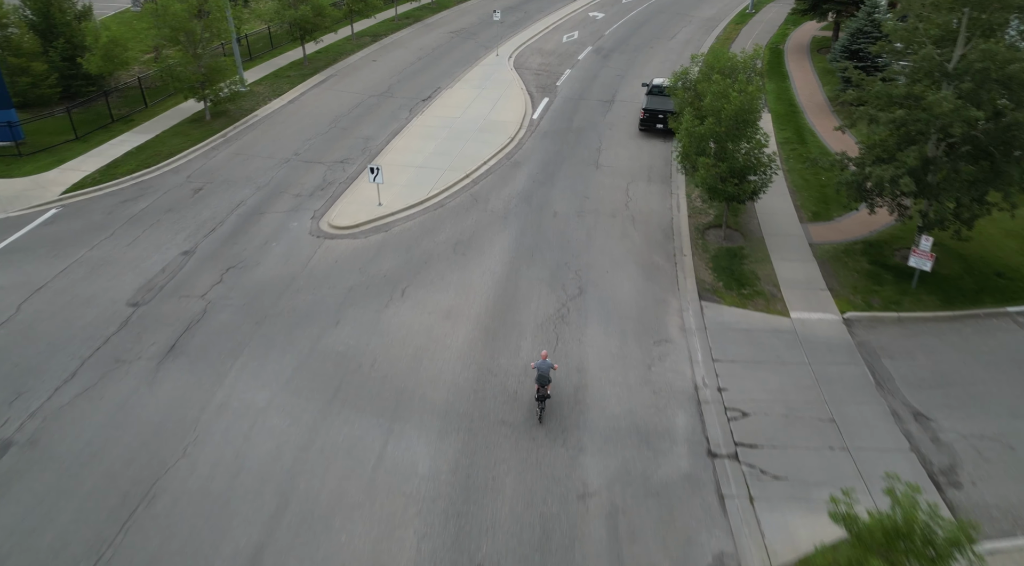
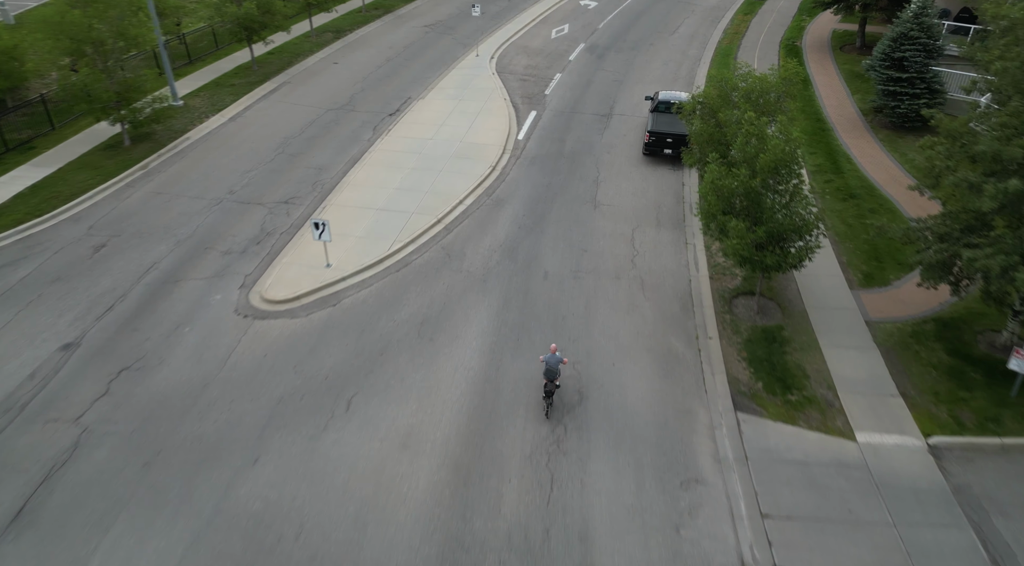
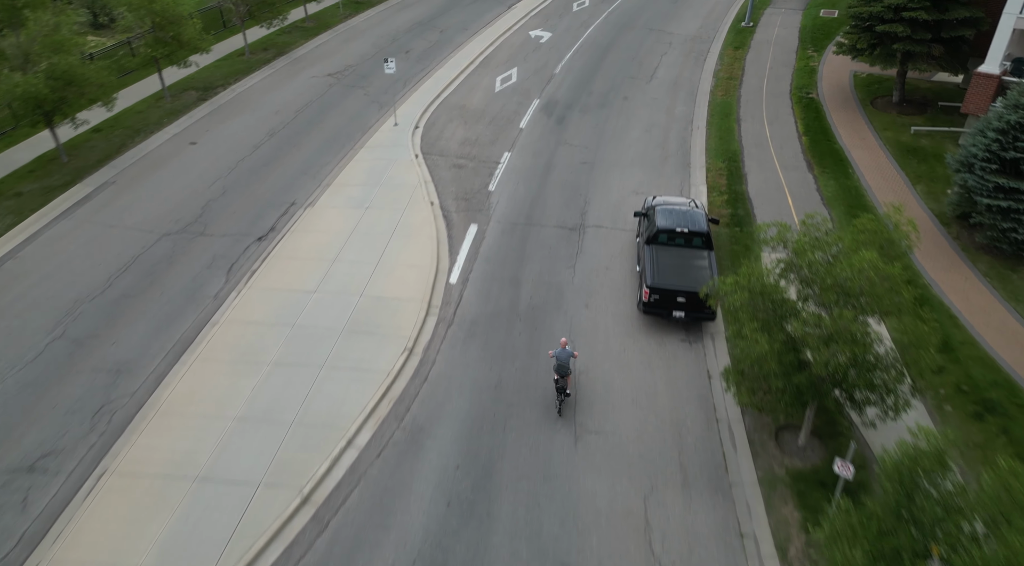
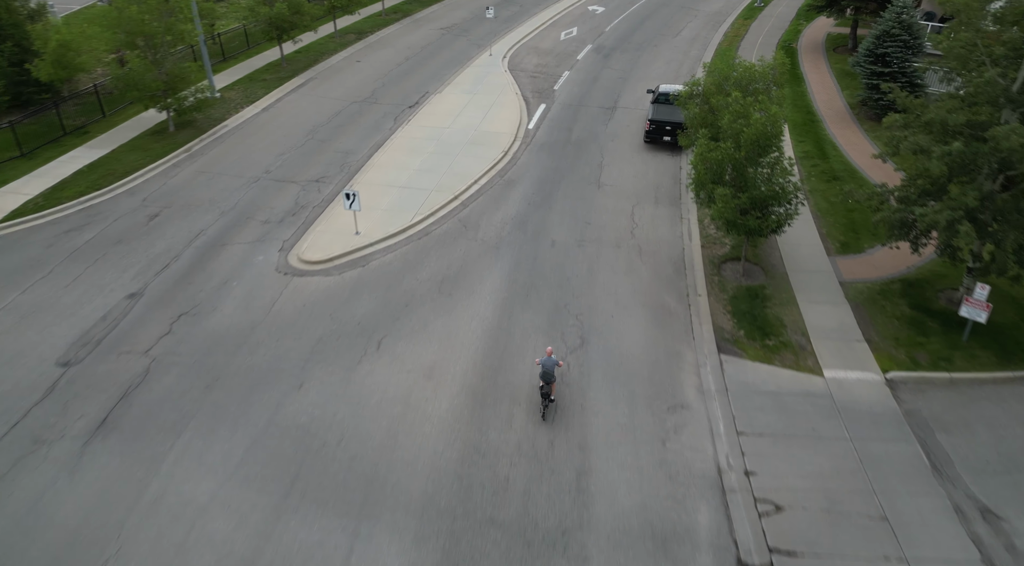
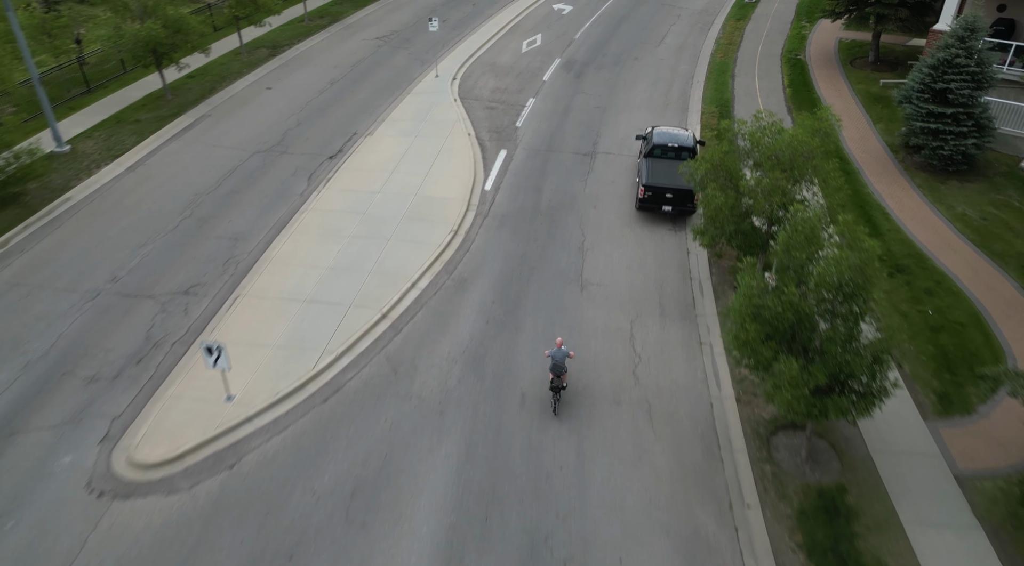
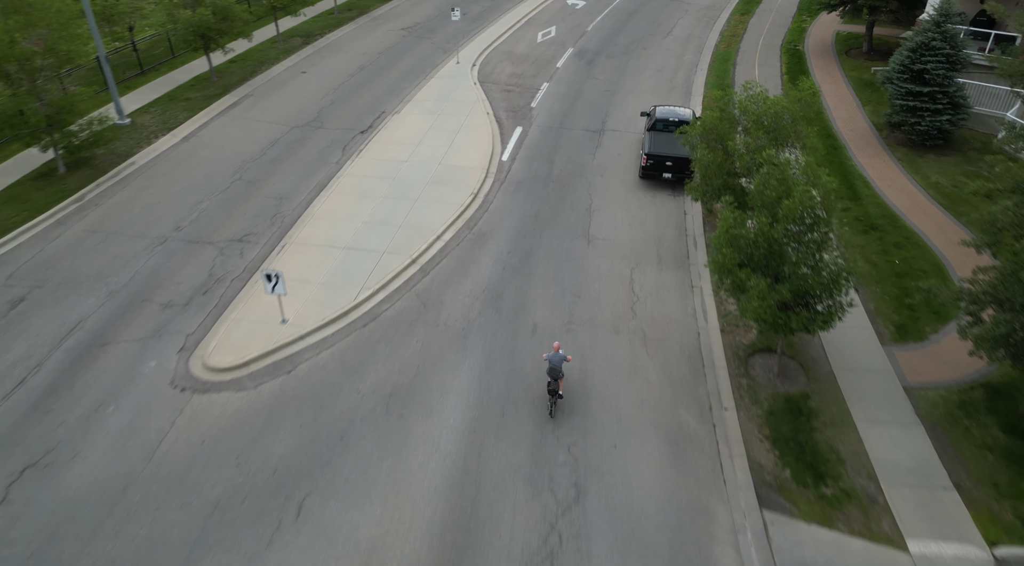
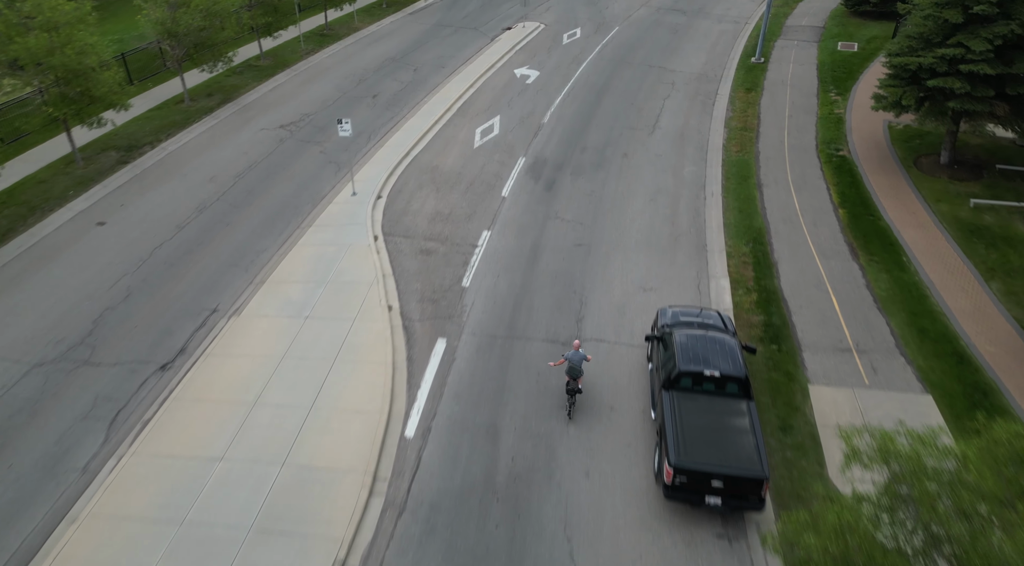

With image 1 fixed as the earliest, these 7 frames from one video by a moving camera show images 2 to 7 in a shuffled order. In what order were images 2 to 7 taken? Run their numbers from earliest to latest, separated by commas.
4, 2, 6, 5, 3, 7
